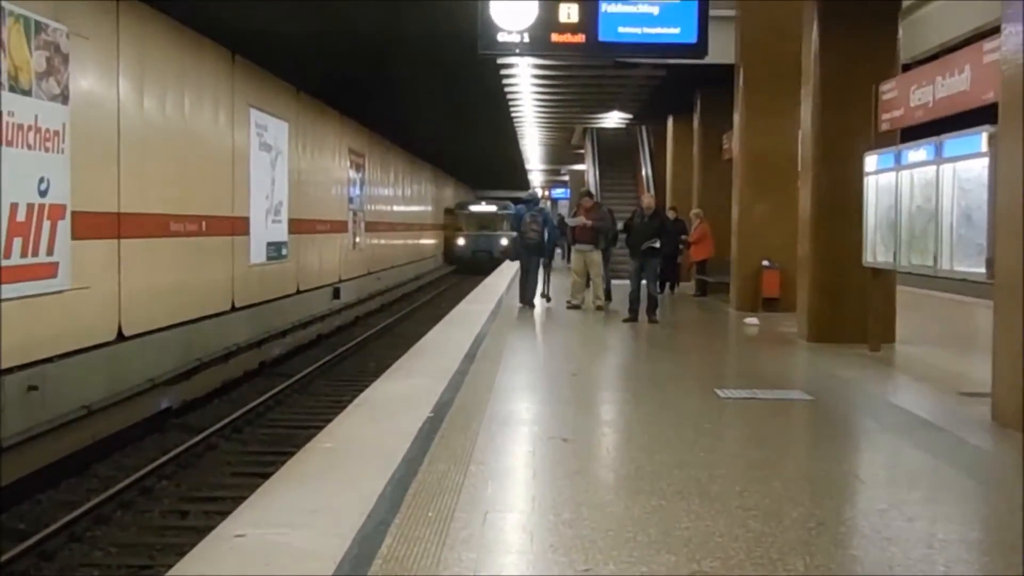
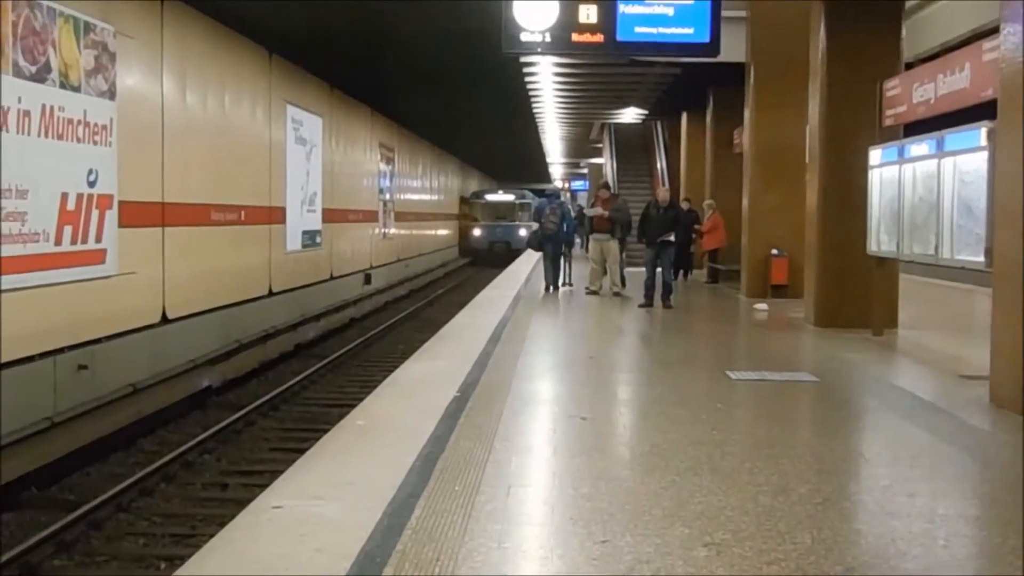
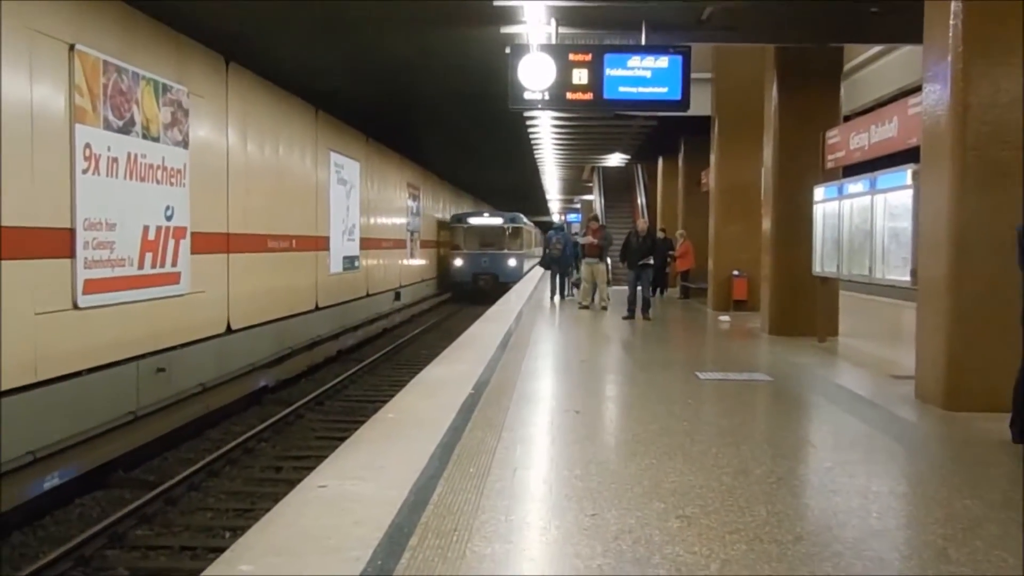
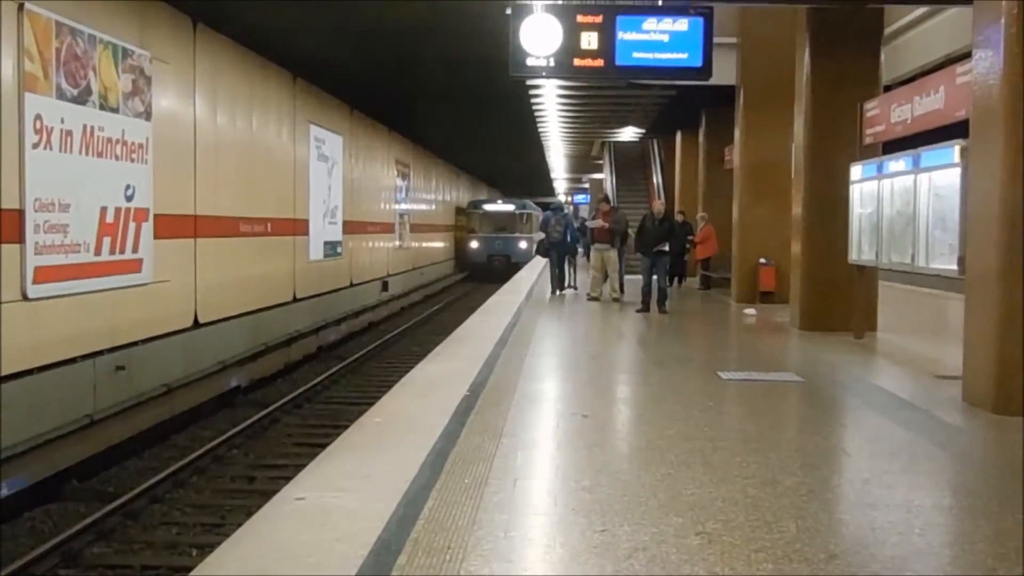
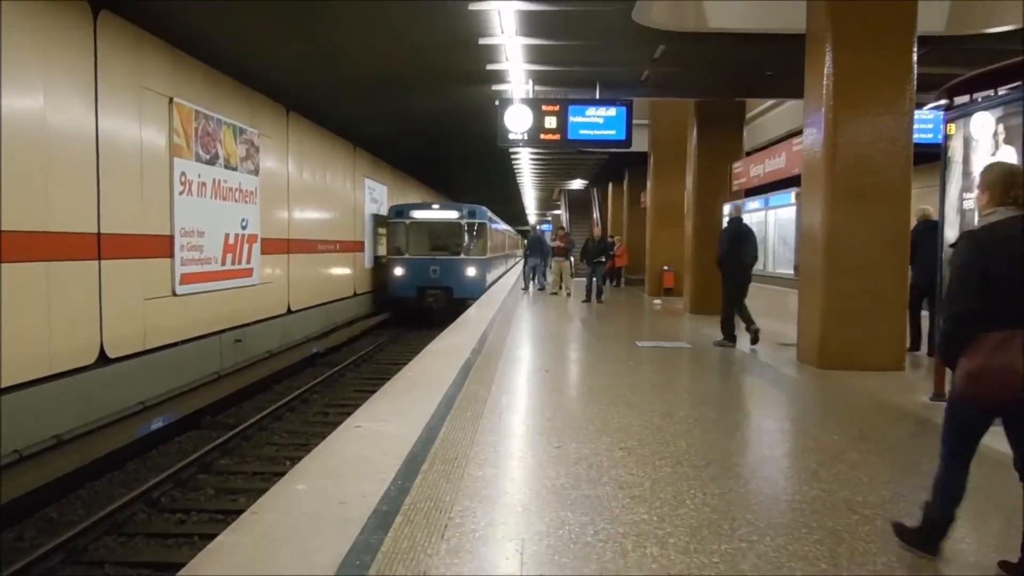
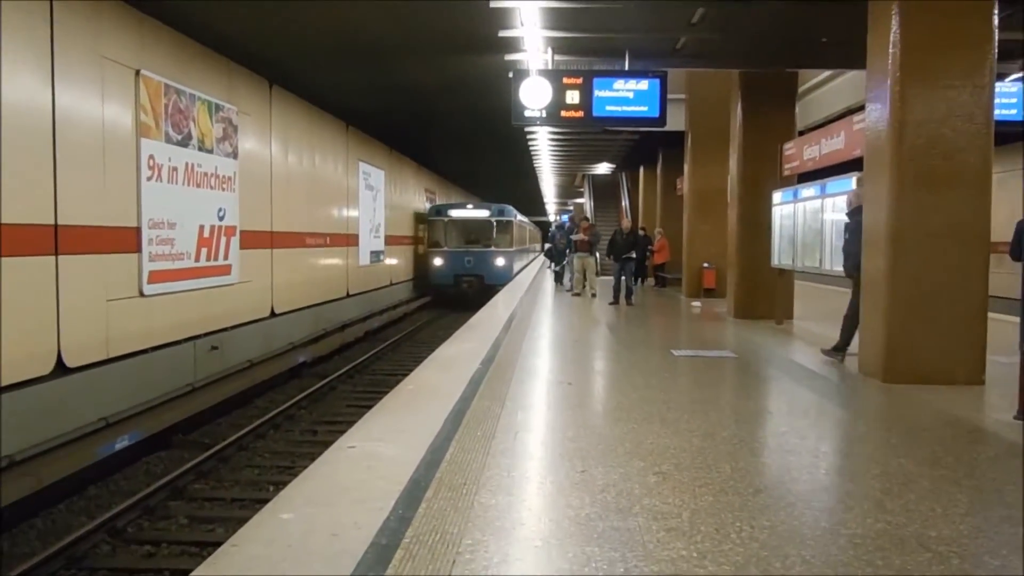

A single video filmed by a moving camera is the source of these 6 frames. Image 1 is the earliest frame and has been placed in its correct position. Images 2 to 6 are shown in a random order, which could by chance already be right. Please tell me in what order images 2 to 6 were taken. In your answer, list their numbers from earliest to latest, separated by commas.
2, 4, 3, 6, 5
